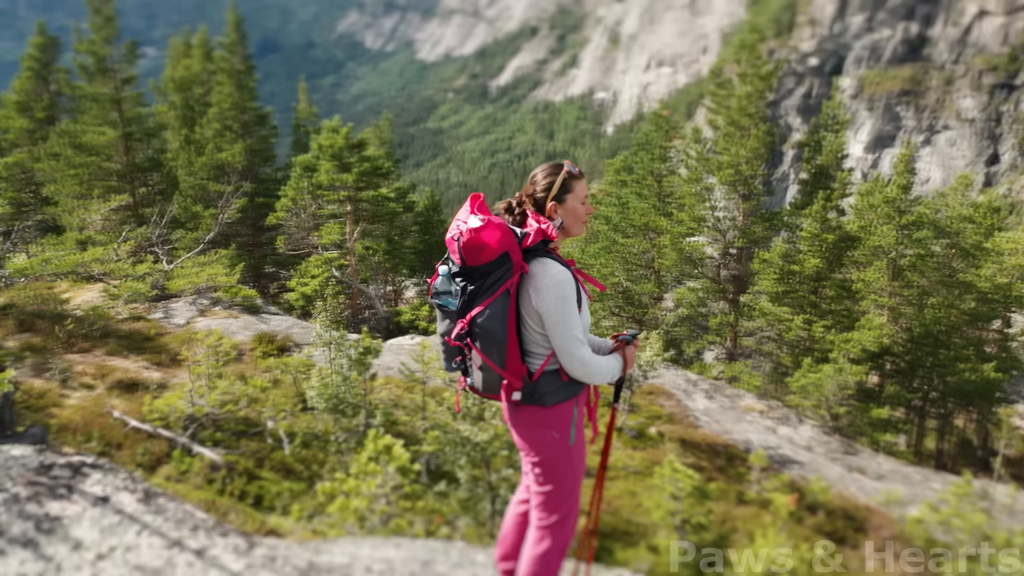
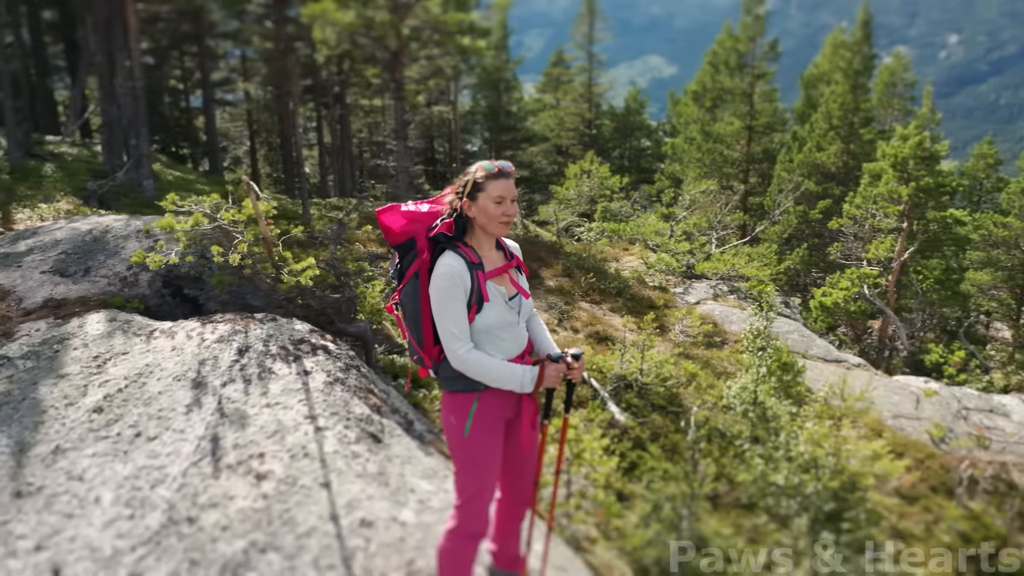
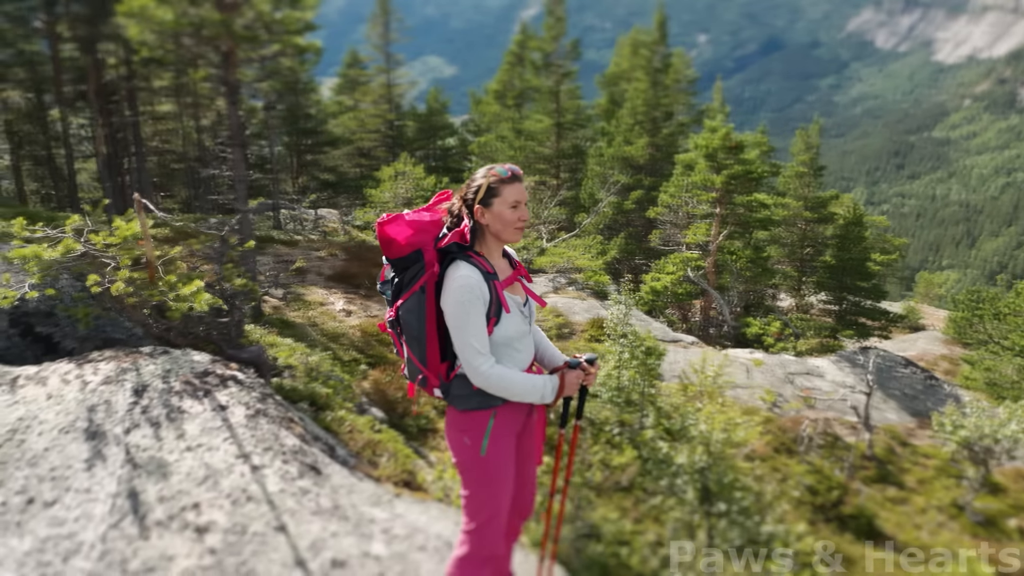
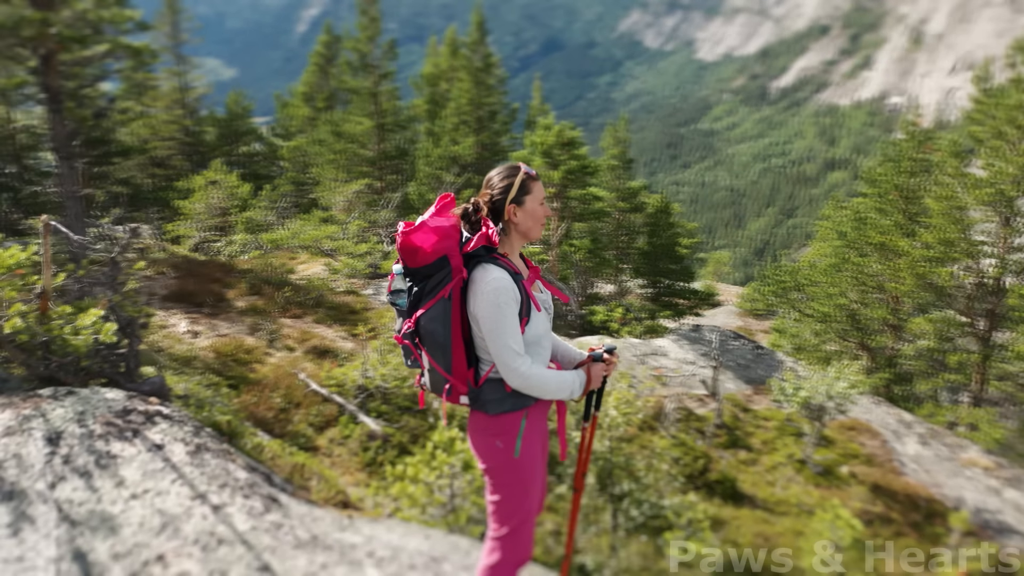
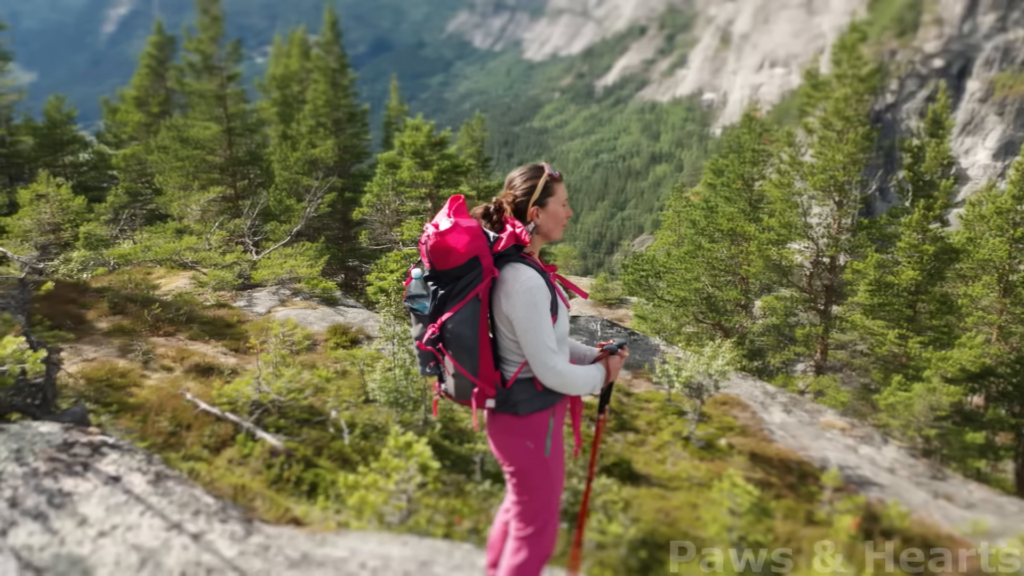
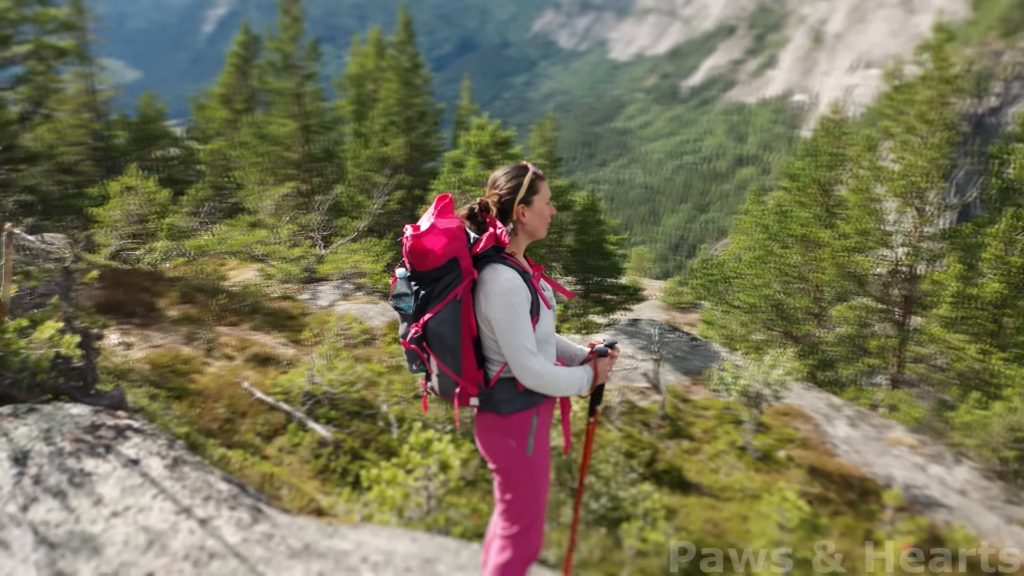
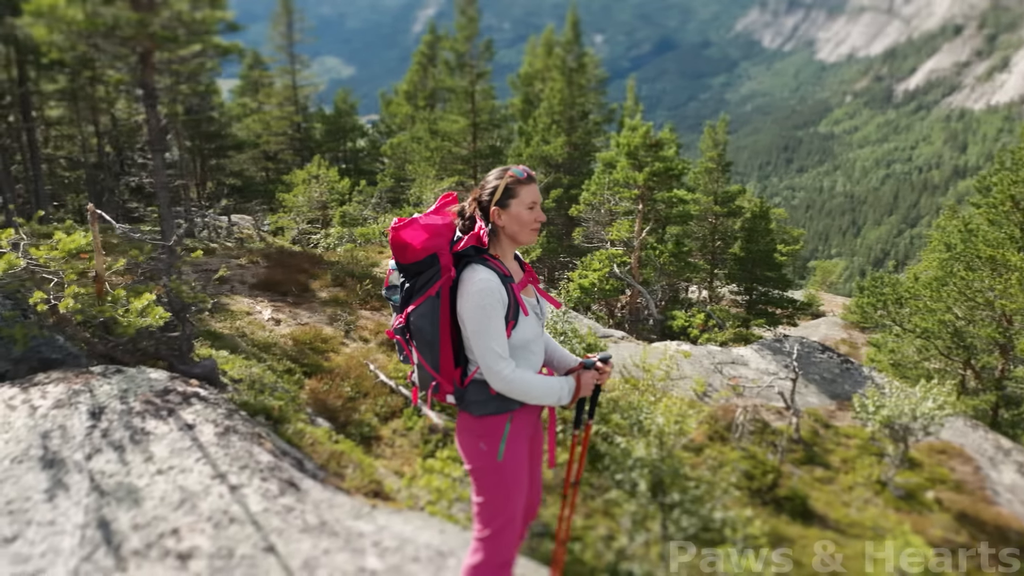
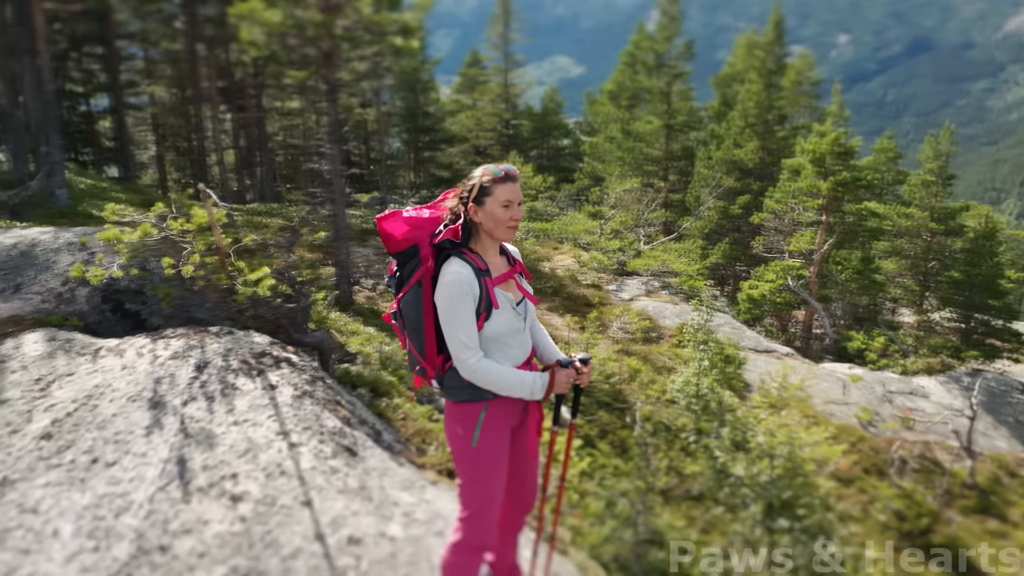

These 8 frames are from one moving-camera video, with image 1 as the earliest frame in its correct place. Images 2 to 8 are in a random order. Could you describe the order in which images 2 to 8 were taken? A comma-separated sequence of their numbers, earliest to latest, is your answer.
5, 6, 4, 7, 3, 8, 2
